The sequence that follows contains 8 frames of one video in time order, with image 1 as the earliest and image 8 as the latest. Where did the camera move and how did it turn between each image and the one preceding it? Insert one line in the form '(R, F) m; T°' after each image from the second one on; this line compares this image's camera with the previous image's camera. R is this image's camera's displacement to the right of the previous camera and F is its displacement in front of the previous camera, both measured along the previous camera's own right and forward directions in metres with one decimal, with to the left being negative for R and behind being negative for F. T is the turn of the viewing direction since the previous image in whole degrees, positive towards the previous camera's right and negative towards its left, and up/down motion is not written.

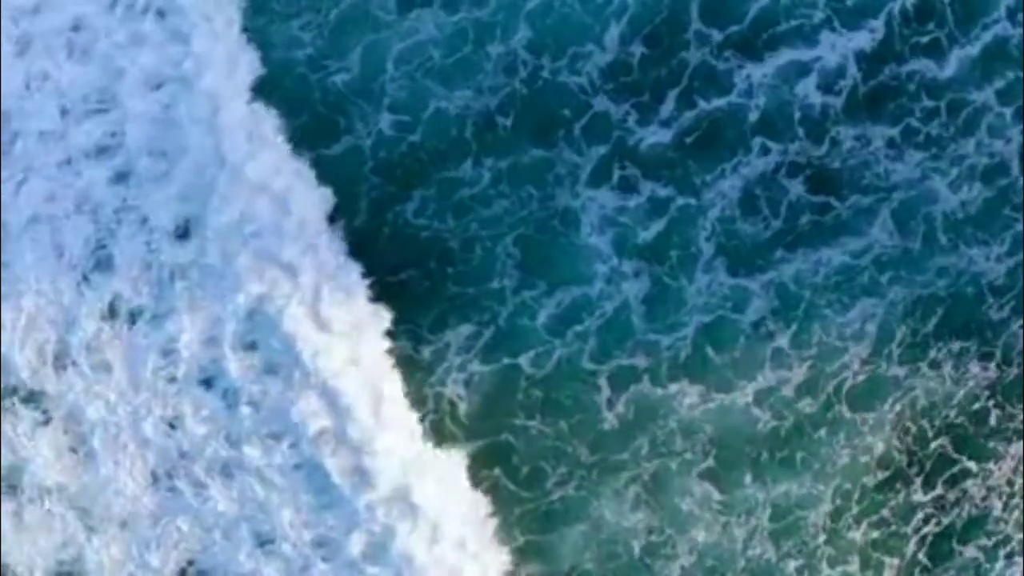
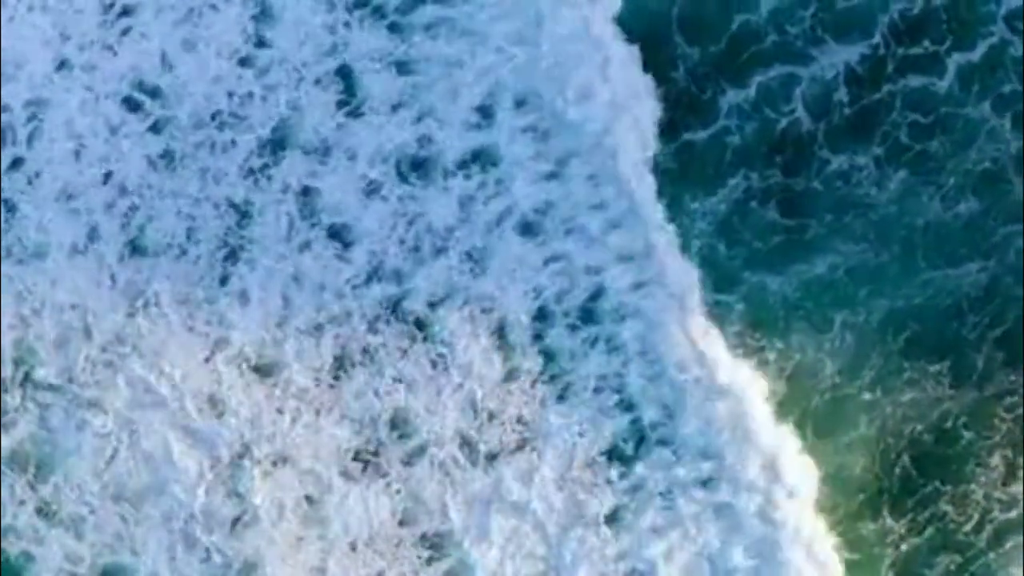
(+0.8, -0.3) m; -2°
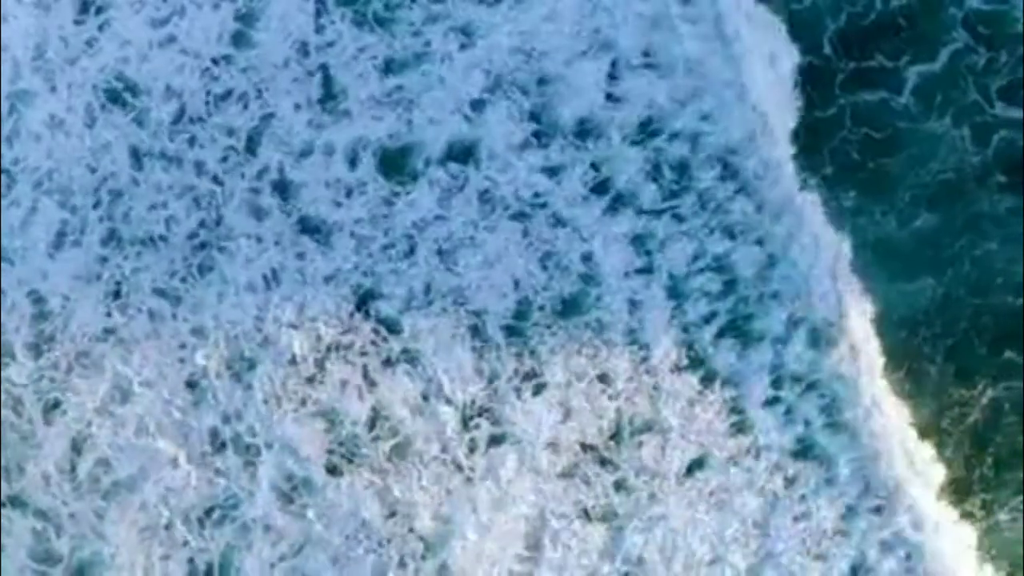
(+0.1, -0.4) m; +1°
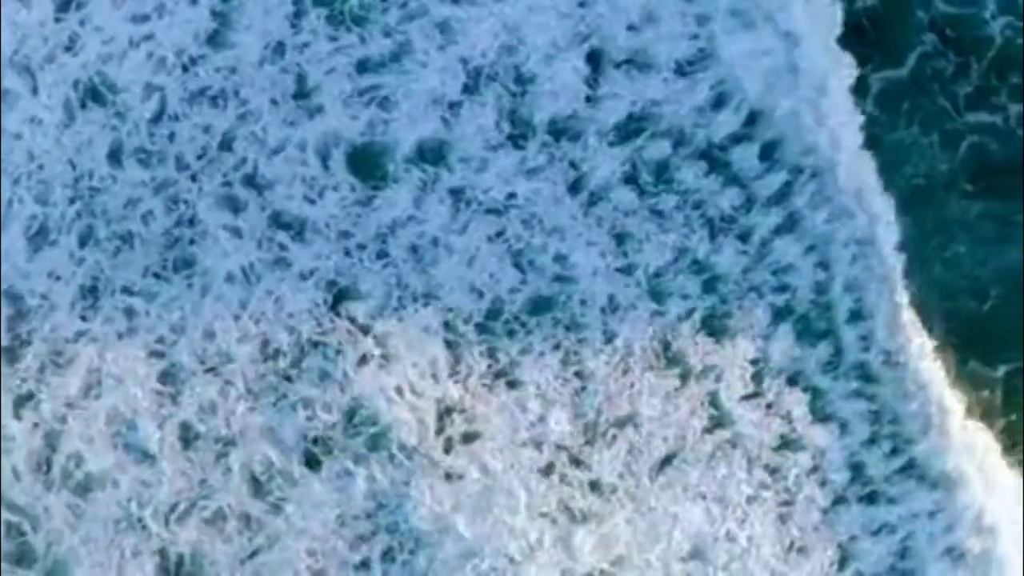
(+0.8, +0.1) m; -2°
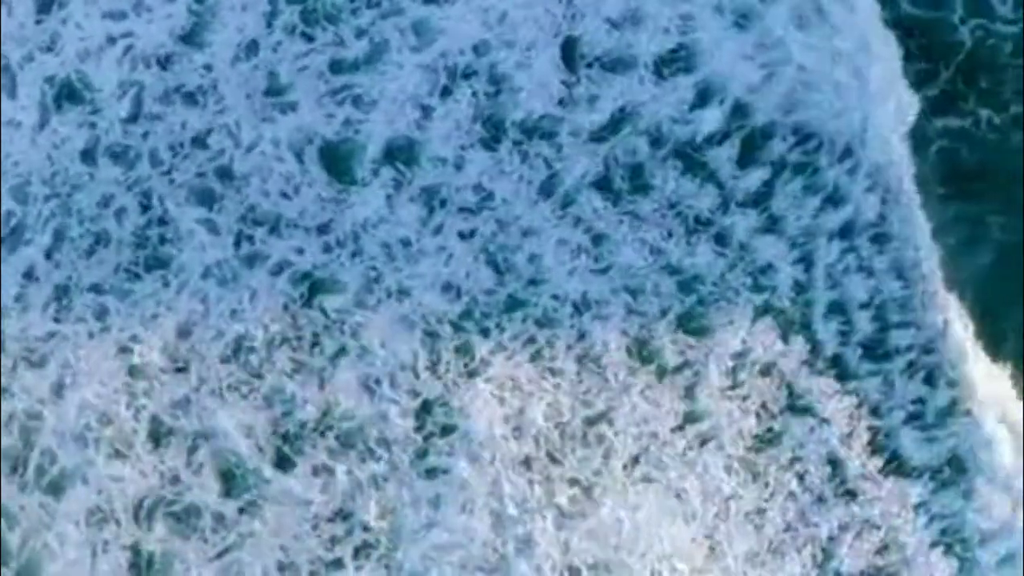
(+0.2, 0.0) m; 0°
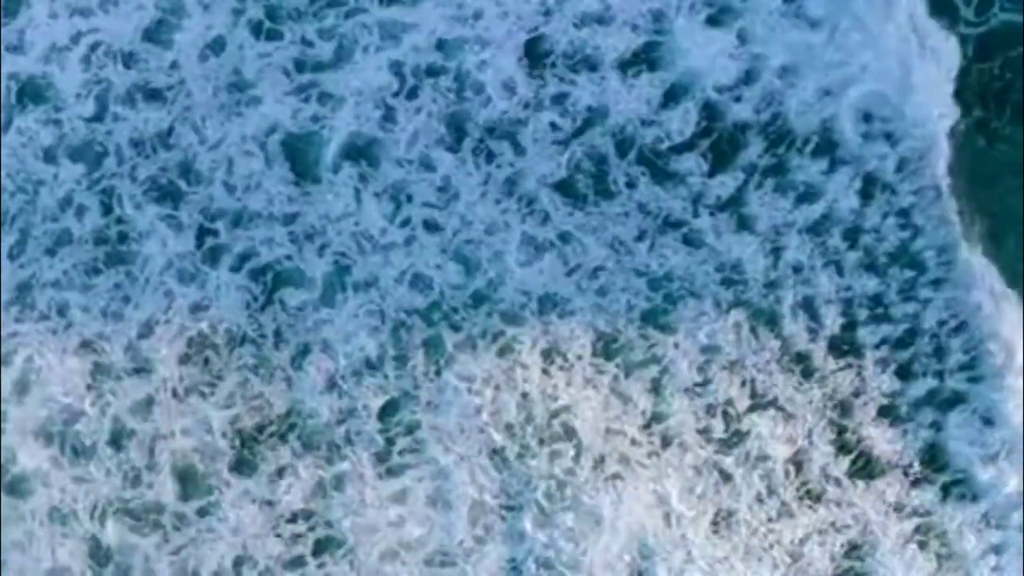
(+0.1, +0.1) m; +1°
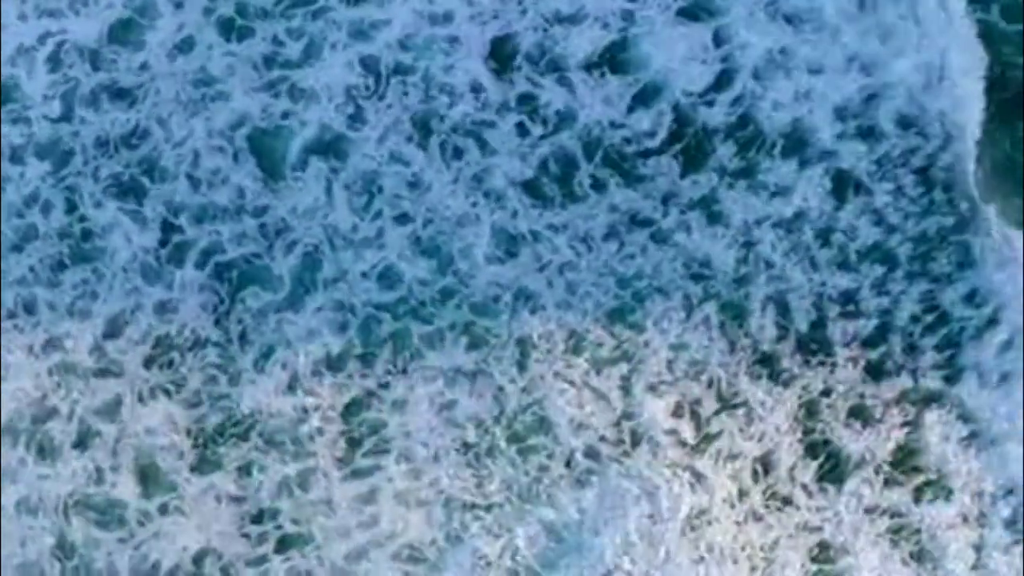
(+0.1, 0.0) m; +1°
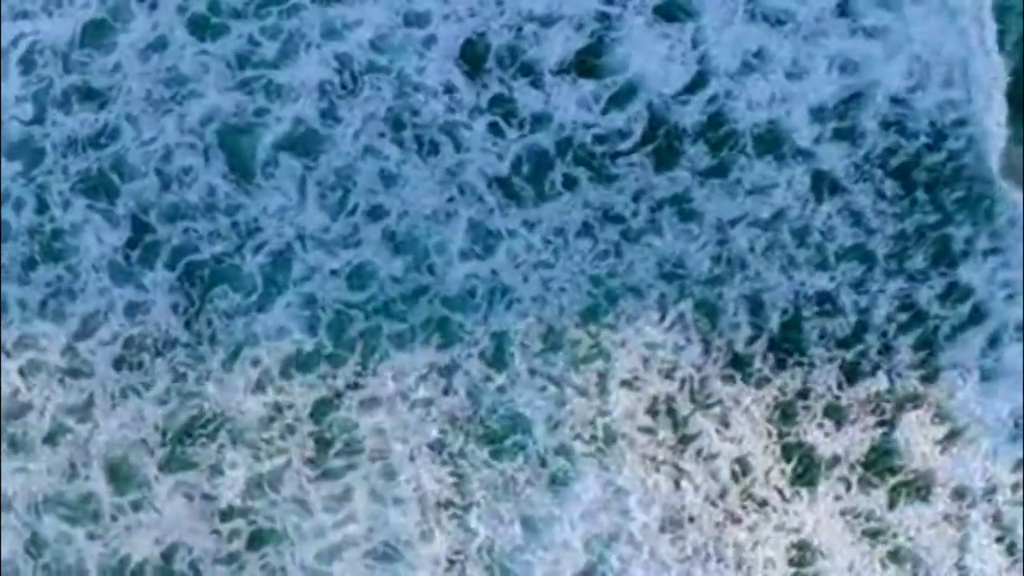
(+0.1, +0.1) m; +1°
